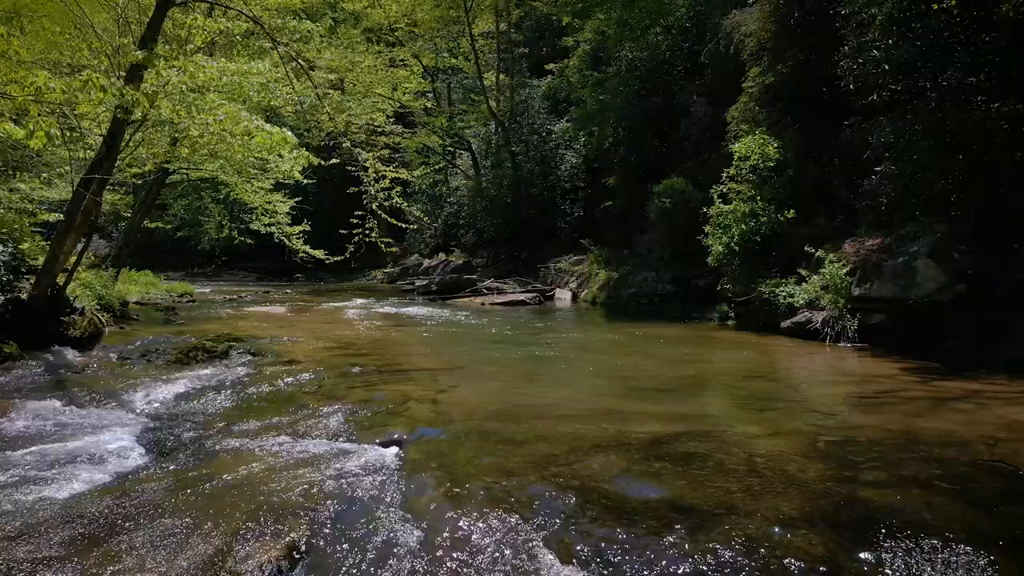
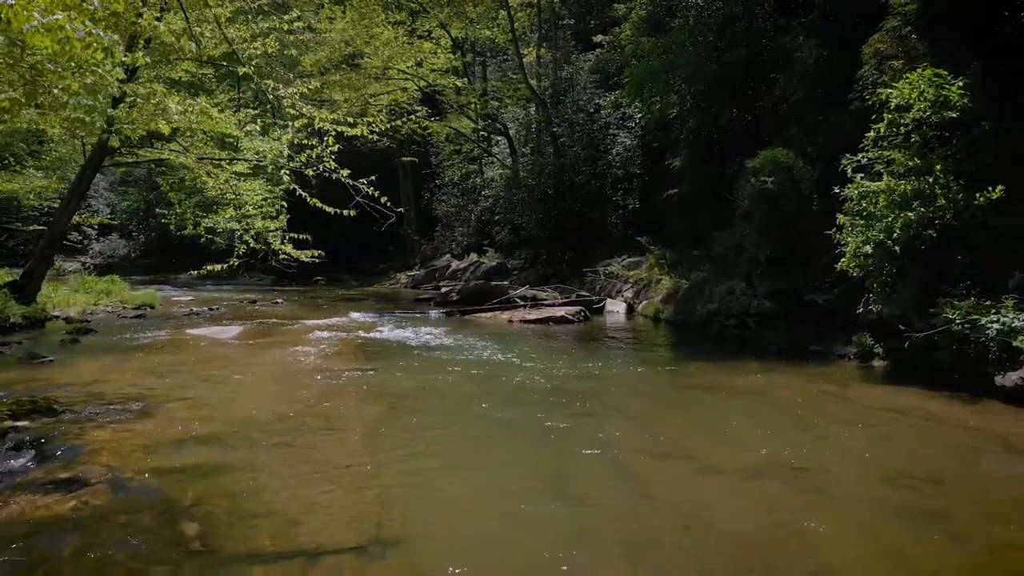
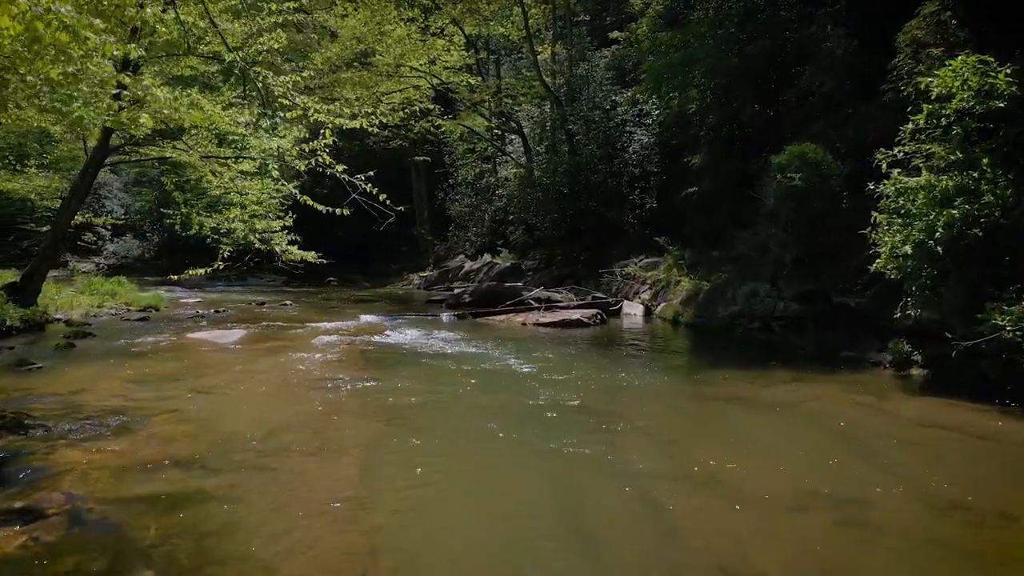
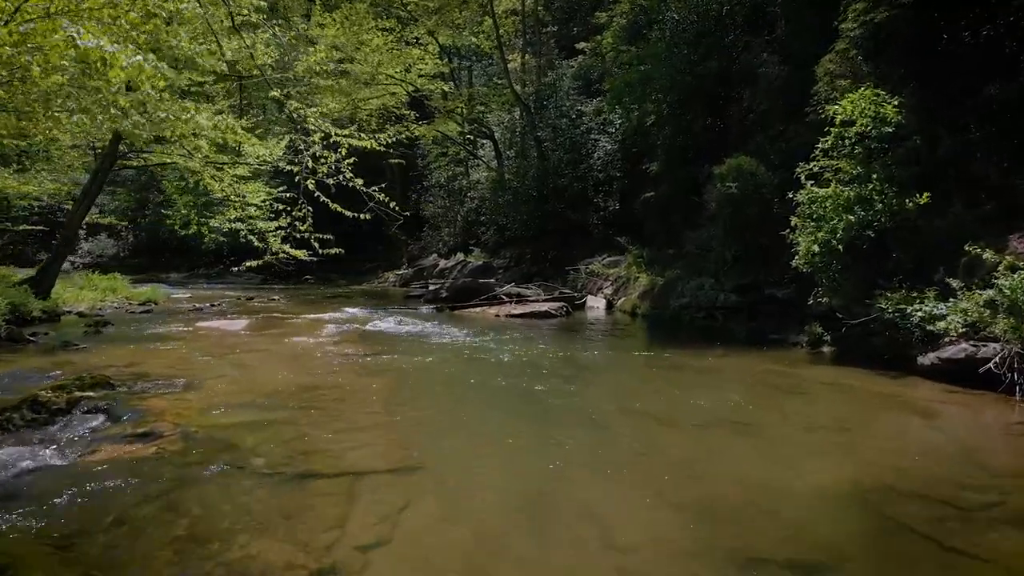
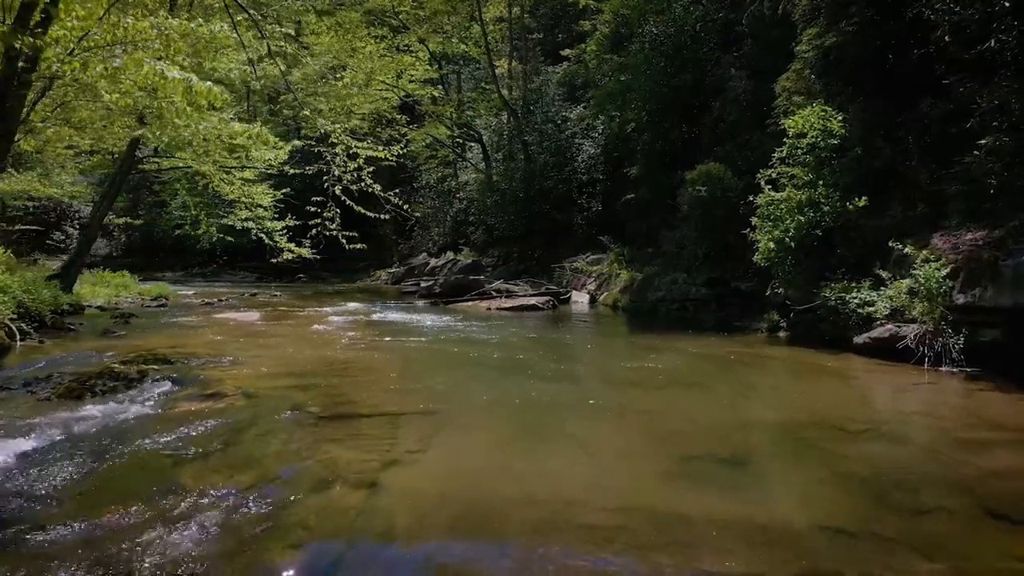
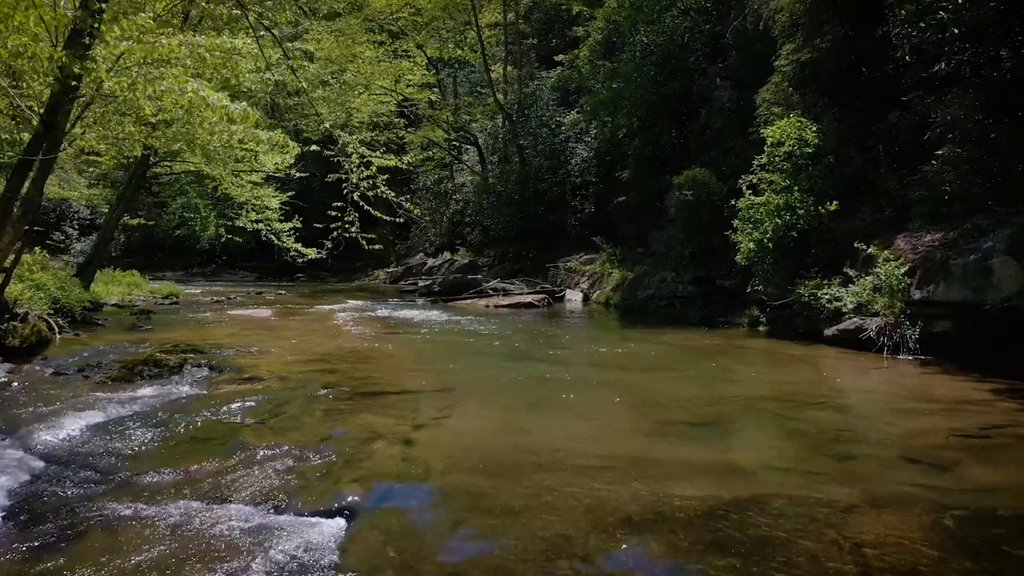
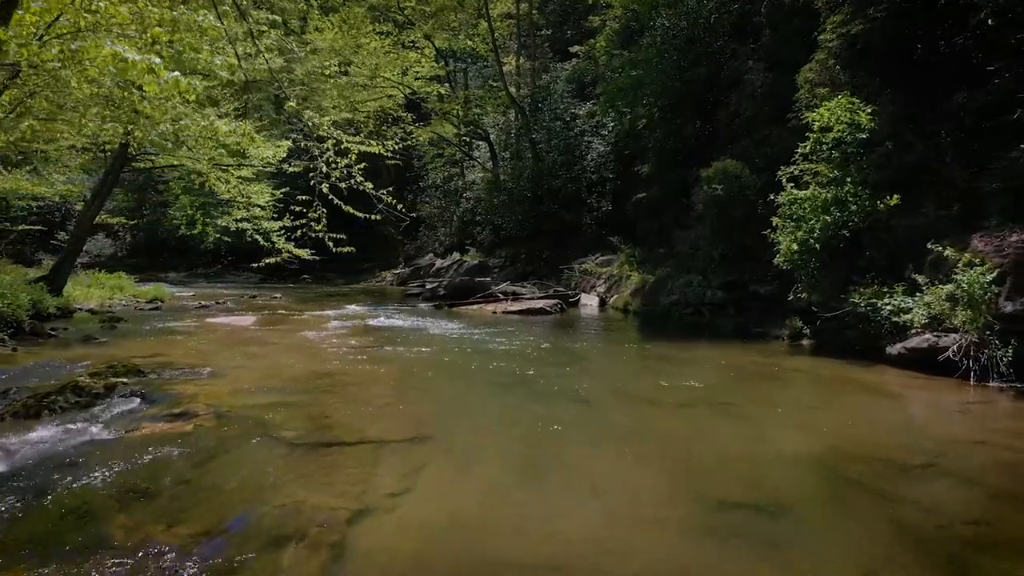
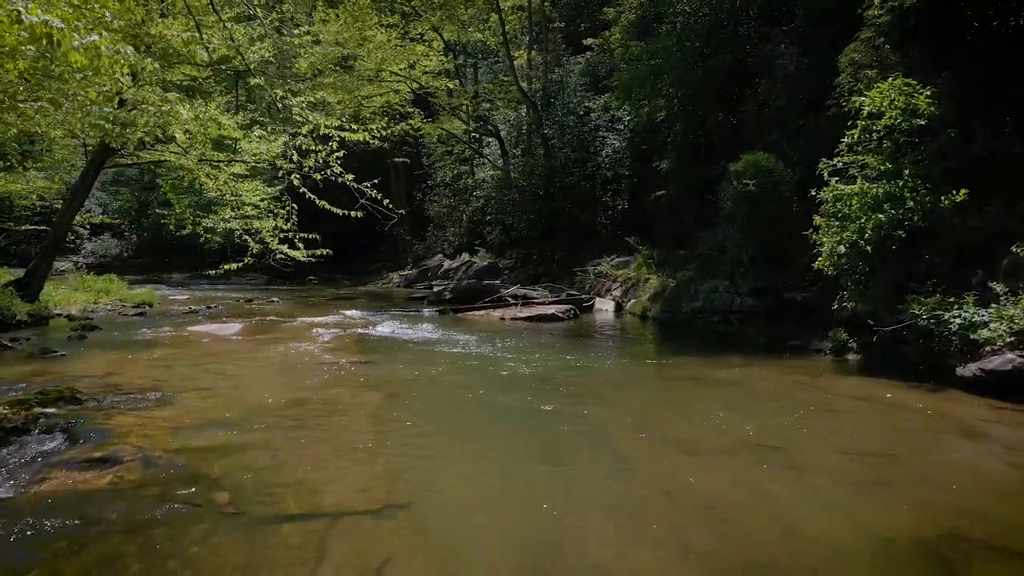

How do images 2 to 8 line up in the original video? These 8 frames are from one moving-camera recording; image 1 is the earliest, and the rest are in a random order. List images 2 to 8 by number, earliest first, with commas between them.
6, 5, 7, 4, 8, 2, 3
